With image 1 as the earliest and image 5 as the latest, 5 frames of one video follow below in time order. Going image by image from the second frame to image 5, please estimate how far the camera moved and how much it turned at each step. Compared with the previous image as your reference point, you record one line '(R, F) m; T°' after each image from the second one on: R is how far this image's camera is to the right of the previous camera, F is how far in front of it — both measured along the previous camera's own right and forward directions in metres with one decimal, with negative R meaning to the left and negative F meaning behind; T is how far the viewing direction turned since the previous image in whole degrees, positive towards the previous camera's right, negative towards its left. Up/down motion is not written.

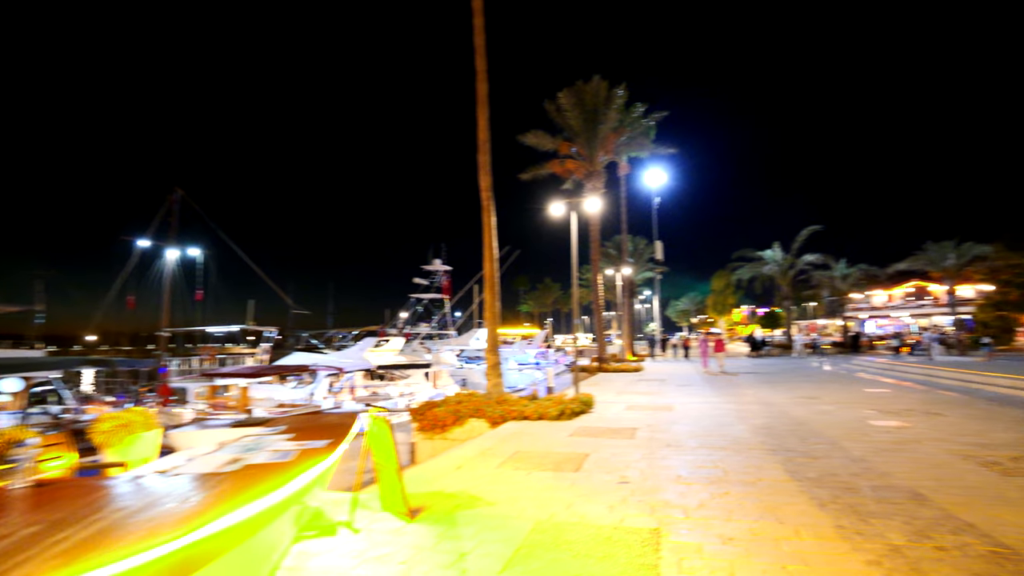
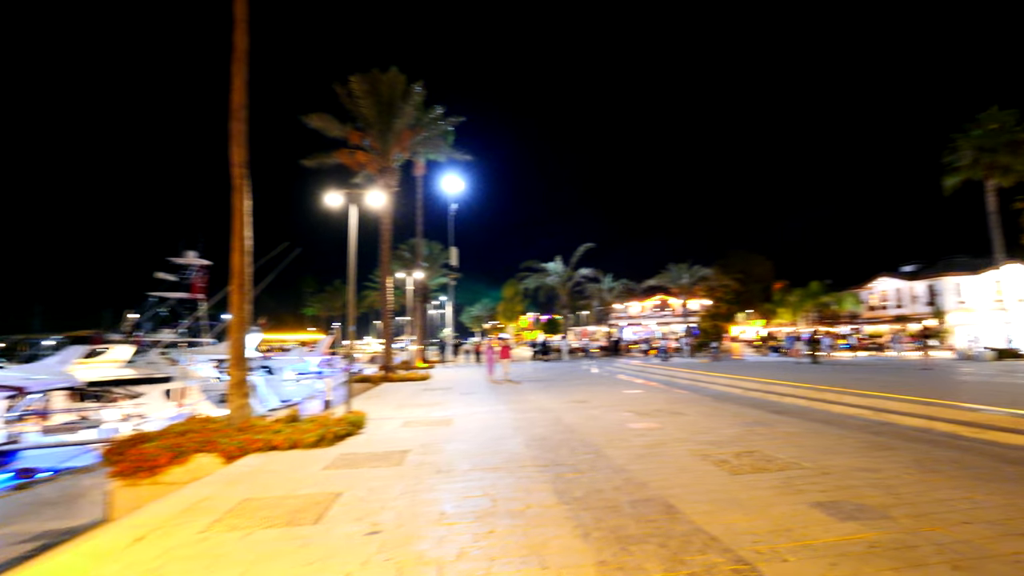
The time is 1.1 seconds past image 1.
(+0.6, +1.1) m; +22°
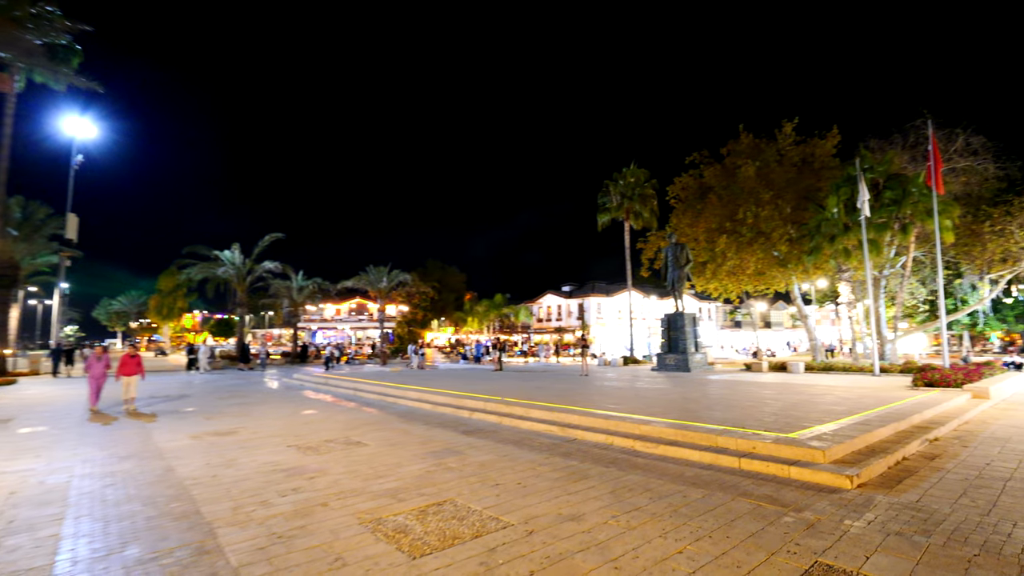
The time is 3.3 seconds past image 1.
(+1.0, +2.4) m; +32°
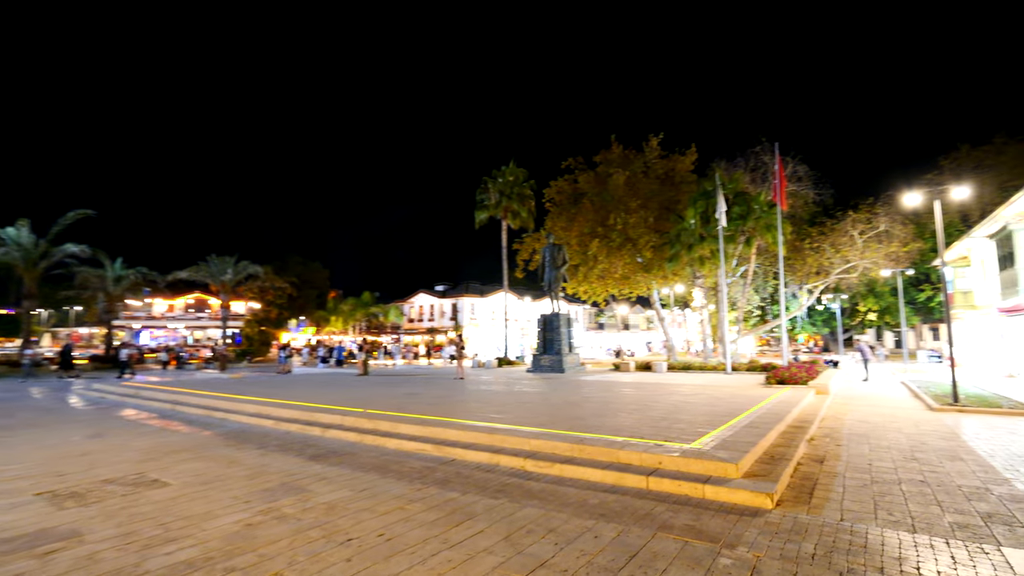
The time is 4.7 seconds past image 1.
(0.0, +1.5) m; +14°
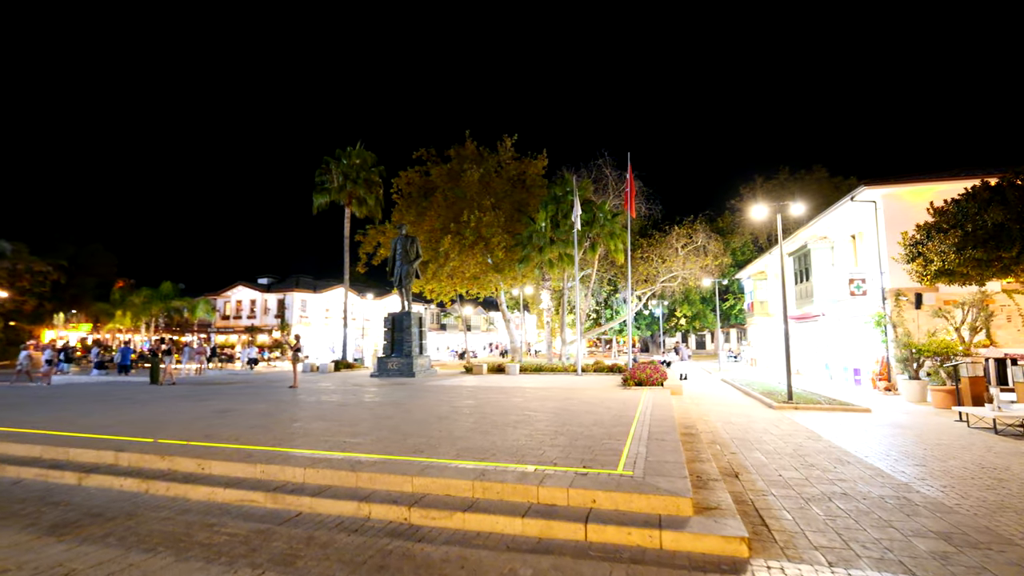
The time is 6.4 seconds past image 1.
(-0.5, +1.8) m; +18°
